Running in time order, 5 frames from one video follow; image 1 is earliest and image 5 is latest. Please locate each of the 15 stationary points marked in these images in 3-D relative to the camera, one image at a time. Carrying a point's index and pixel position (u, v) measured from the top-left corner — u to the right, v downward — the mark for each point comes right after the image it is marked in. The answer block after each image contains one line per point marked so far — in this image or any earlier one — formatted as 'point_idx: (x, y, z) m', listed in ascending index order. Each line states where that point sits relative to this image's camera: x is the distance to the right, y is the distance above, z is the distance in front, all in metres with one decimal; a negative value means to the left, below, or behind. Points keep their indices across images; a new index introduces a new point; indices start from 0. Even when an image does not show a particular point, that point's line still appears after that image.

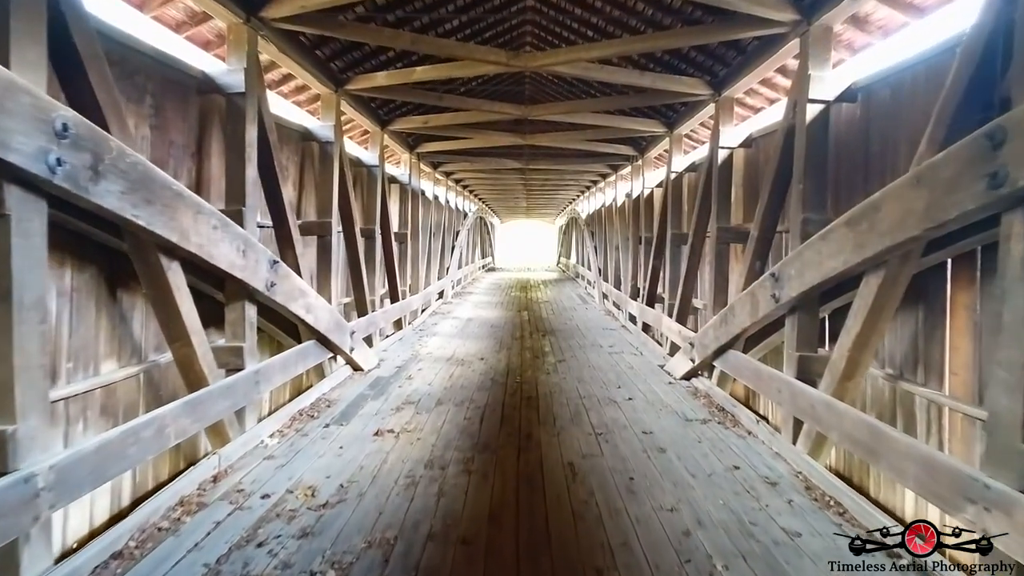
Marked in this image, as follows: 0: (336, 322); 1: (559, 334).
0: (-0.9, -0.2, +3.6) m
1: (+0.4, -0.4, +6.1) m
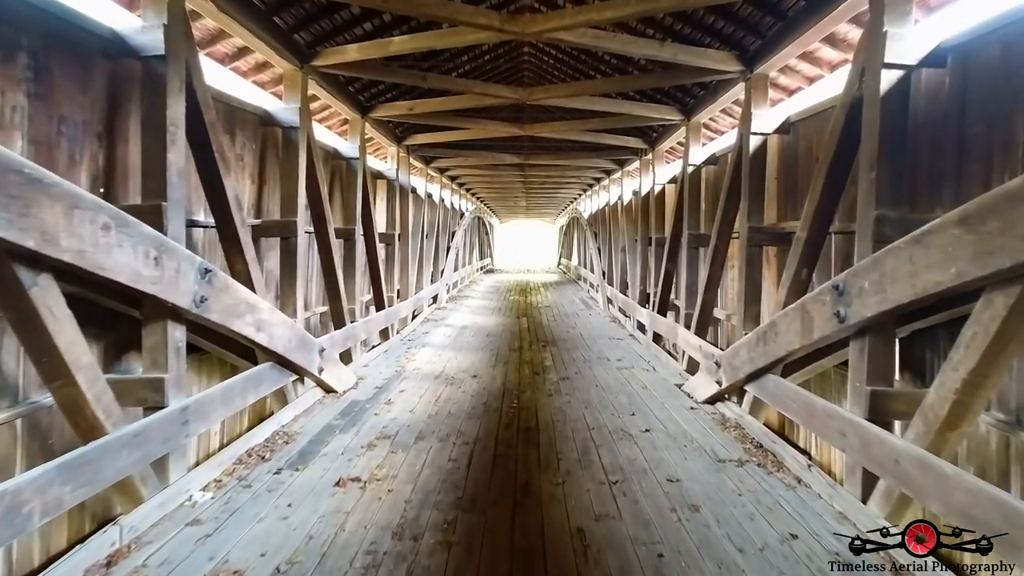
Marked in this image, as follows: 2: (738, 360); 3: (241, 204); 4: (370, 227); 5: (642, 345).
0: (-0.9, -0.2, +3.1) m
1: (+0.4, -0.4, +5.6) m
2: (+0.9, -0.3, +3.0) m
3: (-1.0, +0.3, +2.6) m
4: (-1.0, +0.4, +4.9) m
5: (+1.0, -0.4, +5.5) m
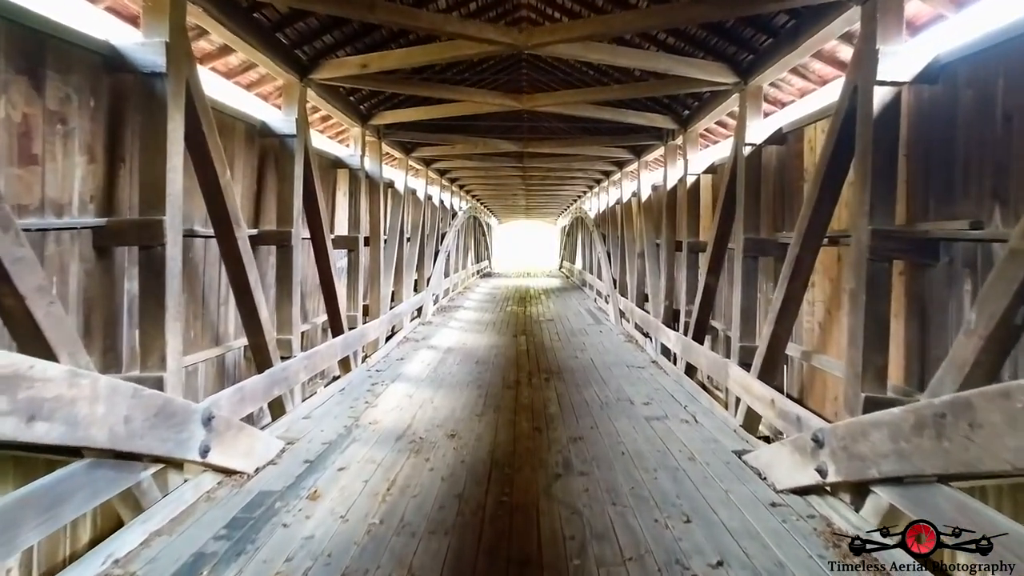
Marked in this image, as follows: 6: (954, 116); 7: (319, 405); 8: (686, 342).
0: (-0.9, -0.3, +1.9) m
1: (+0.4, -0.5, +4.4) m
2: (+0.9, -0.4, +1.9) m
3: (-1.0, +0.2, +1.4) m
4: (-1.0, +0.3, +3.7) m
5: (+0.9, -0.5, +4.3) m
6: (+1.2, +0.5, +2.0) m
7: (-0.9, -0.6, +3.5) m
8: (+1.0, -0.3, +4.1) m
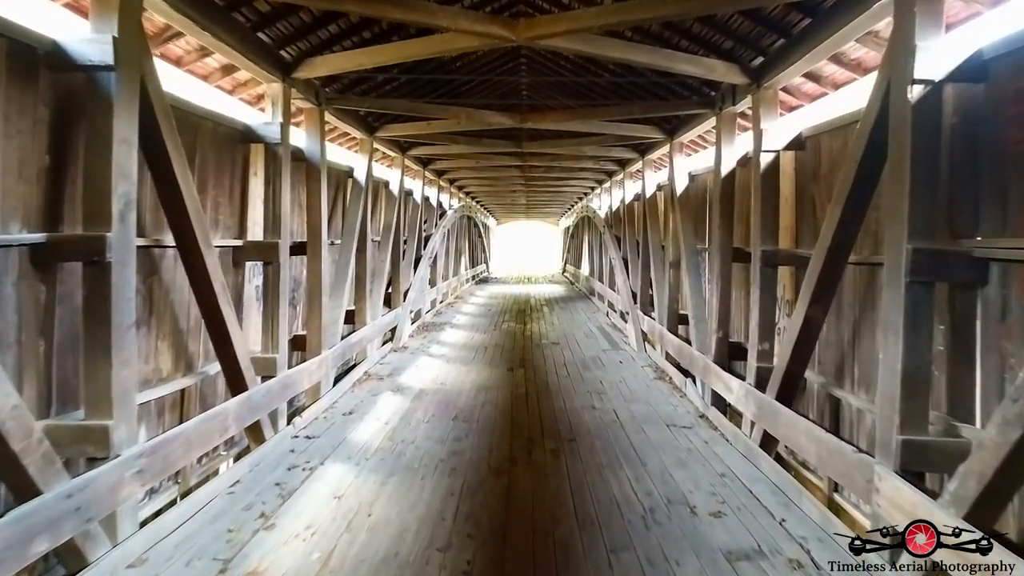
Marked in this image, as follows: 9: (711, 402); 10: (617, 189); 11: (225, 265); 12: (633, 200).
0: (-1.0, -0.4, +0.5) m
1: (+0.3, -0.7, +3.0) m
2: (+0.9, -0.5, +0.4) m
3: (-1.1, +0.1, 0.0) m
4: (-1.0, +0.2, +2.3) m
5: (+0.9, -0.7, +2.9) m
6: (+1.2, +0.3, +0.6) m
7: (-1.0, -0.7, +2.1) m
8: (+1.0, -0.4, +2.7) m
9: (+1.0, -0.6, +3.6) m
10: (+1.2, +1.1, +8.3) m
11: (-1.2, +0.1, +3.0) m
12: (+1.2, +0.8, +6.9) m
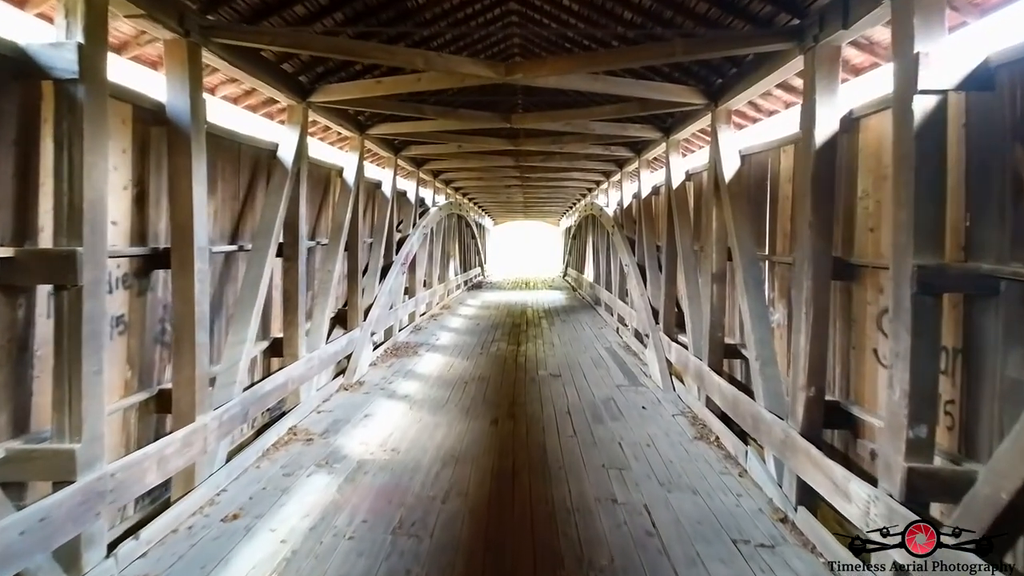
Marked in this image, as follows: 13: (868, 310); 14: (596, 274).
0: (-1.0, -0.6, -0.8) m
1: (+0.2, -0.8, +1.7) m
2: (+0.8, -0.6, -0.8) m
3: (-1.1, 0.0, -1.3) m
4: (-1.1, +0.1, +1.0) m
5: (+0.8, -0.8, +1.6) m
6: (+1.1, +0.2, -0.7) m
7: (-1.1, -0.8, +0.8) m
8: (+0.9, -0.5, +1.4) m
9: (+0.9, -0.7, +2.4) m
10: (+1.1, +1.0, +7.0) m
11: (-1.3, 0.0, +1.7) m
12: (+1.1, +0.7, +5.6) m
13: (+1.1, -0.1, +2.3) m
14: (+1.1, +0.2, +9.1) m
